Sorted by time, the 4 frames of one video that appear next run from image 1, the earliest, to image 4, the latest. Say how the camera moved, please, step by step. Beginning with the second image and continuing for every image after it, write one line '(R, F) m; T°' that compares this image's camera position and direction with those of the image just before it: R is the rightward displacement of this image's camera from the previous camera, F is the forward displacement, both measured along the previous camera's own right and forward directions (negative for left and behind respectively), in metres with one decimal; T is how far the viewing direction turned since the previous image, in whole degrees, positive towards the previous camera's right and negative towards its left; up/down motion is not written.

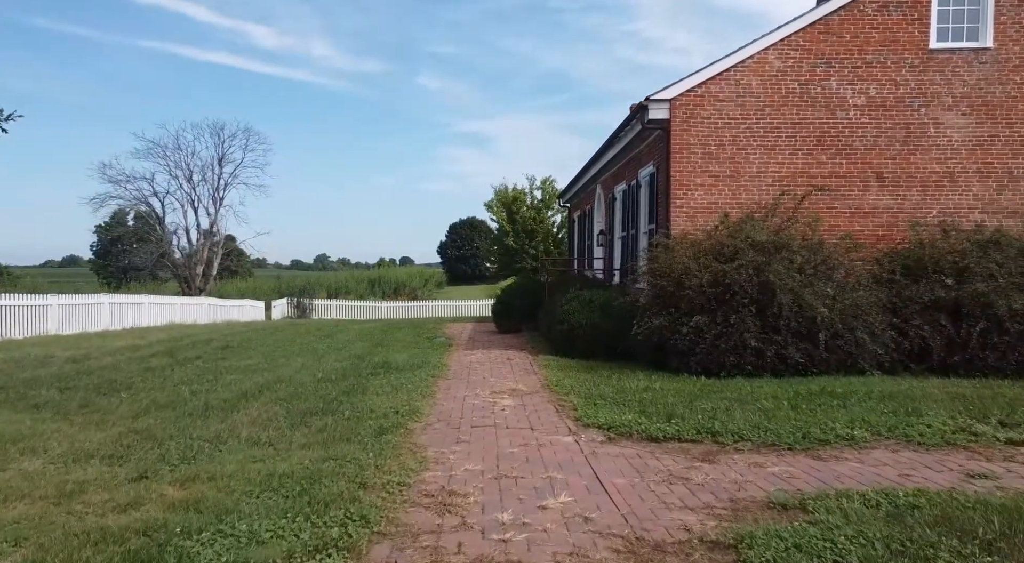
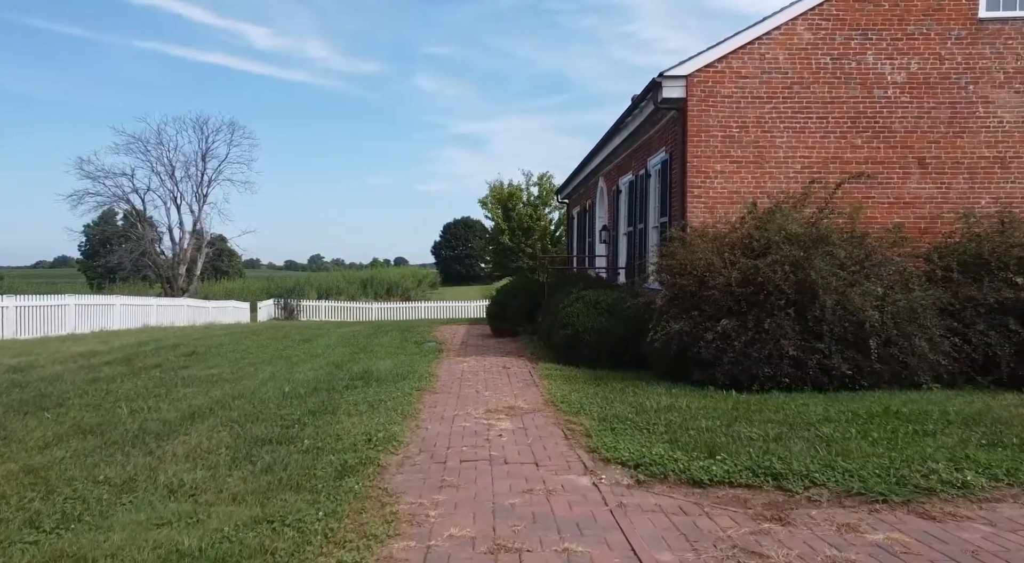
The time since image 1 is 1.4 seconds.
(0.0, +1.3) m; 0°
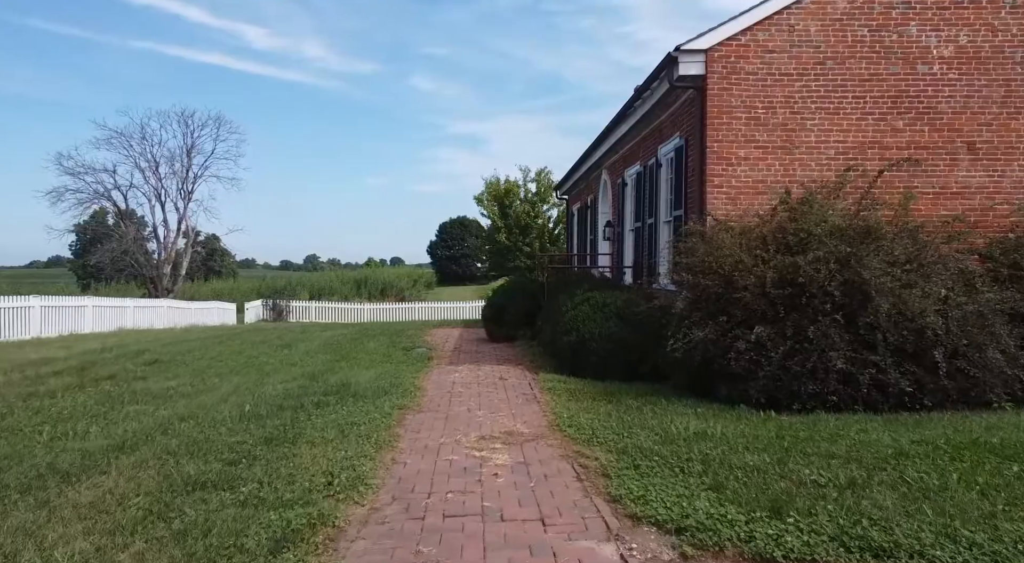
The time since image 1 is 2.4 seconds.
(0.0, +1.2) m; 0°
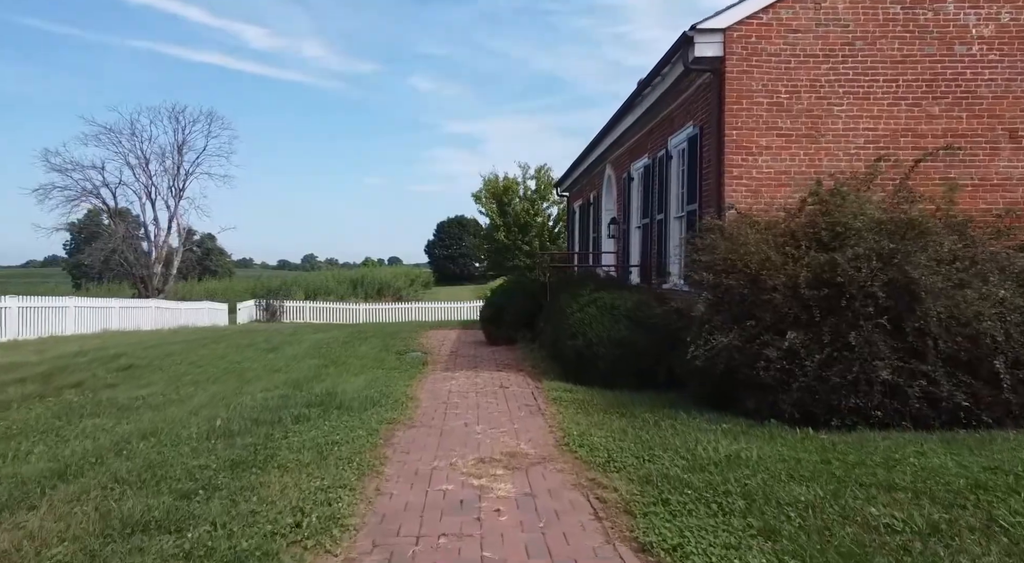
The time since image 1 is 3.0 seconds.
(0.0, +0.8) m; 0°
